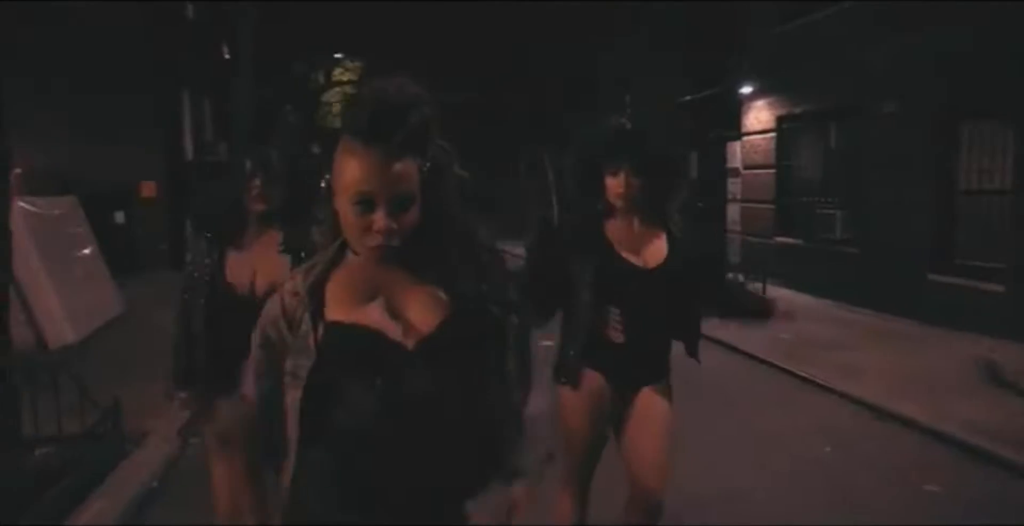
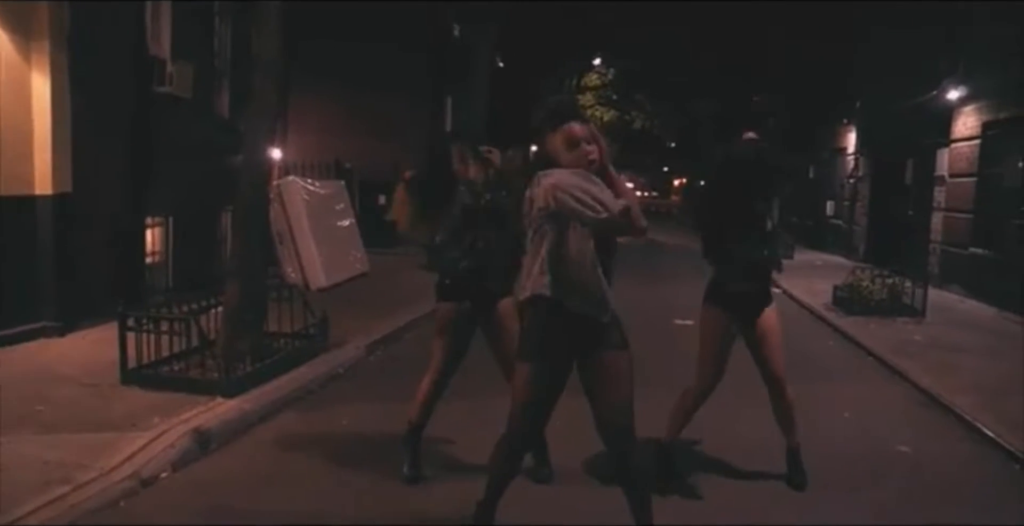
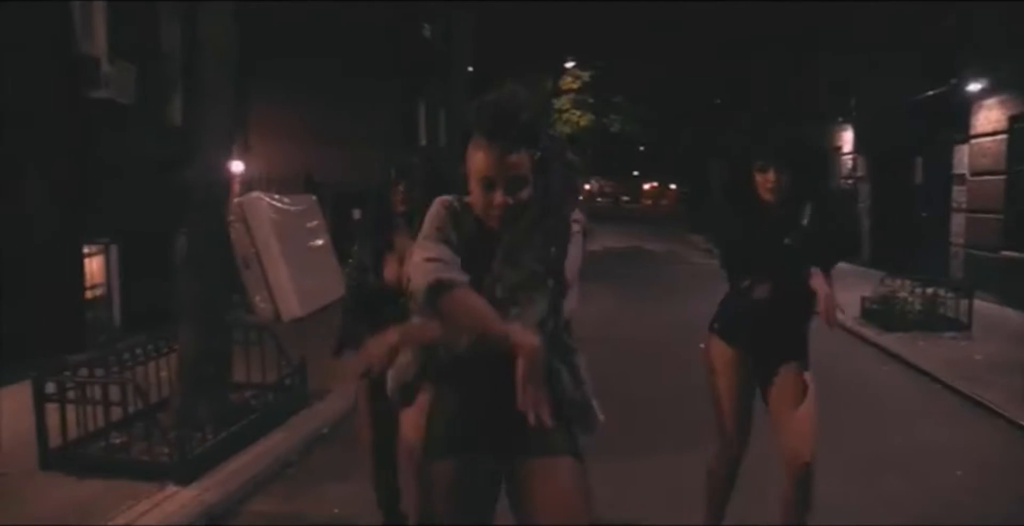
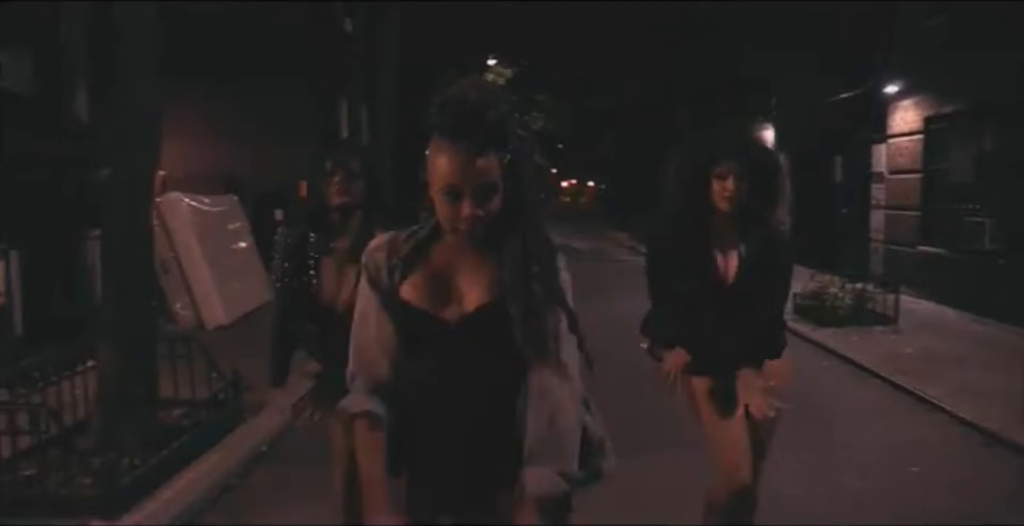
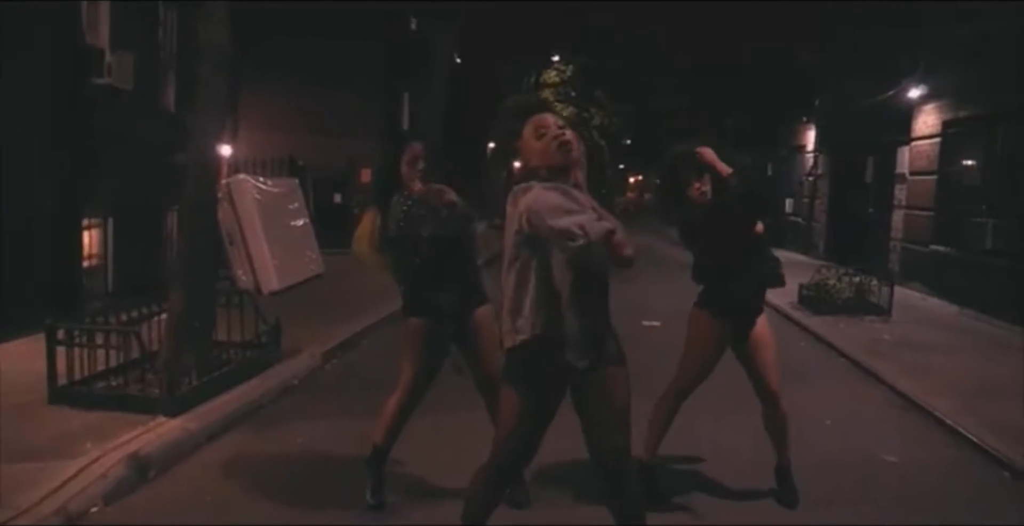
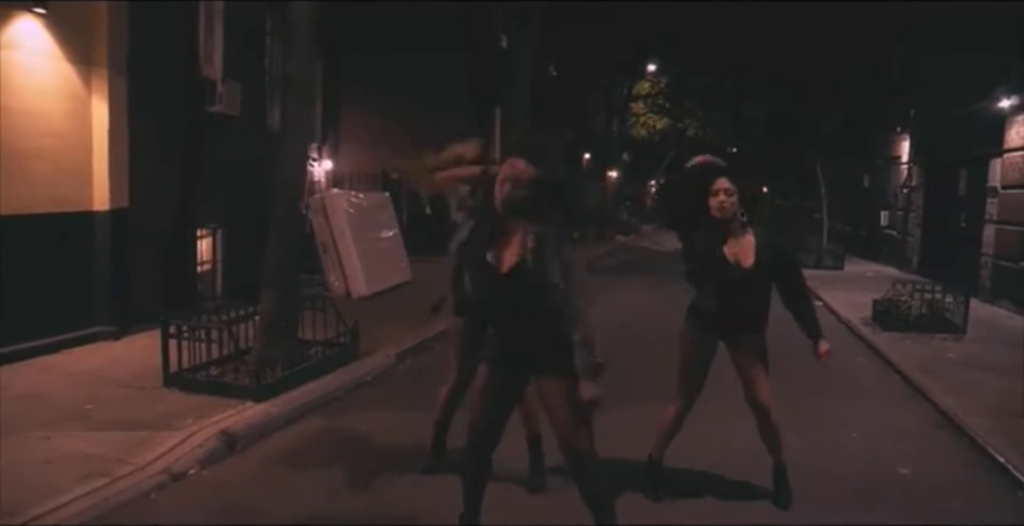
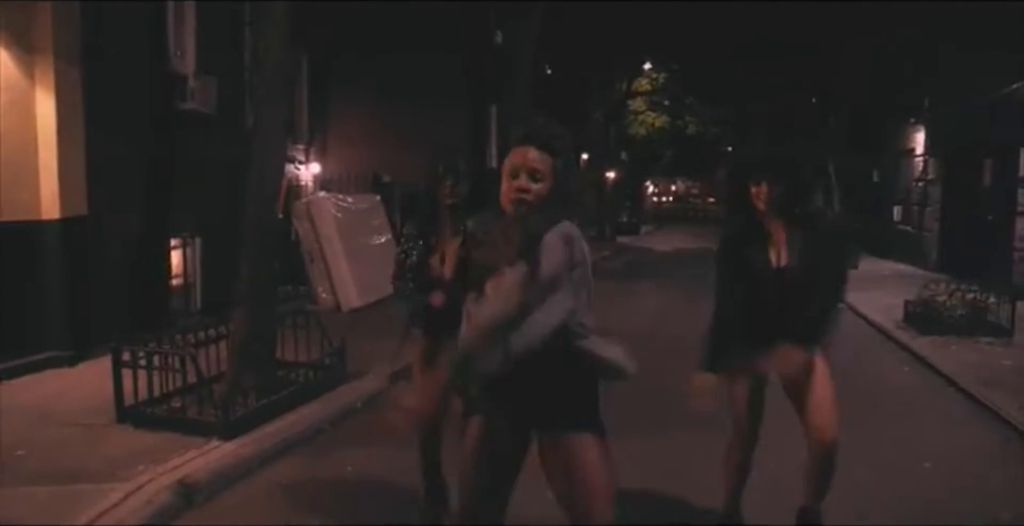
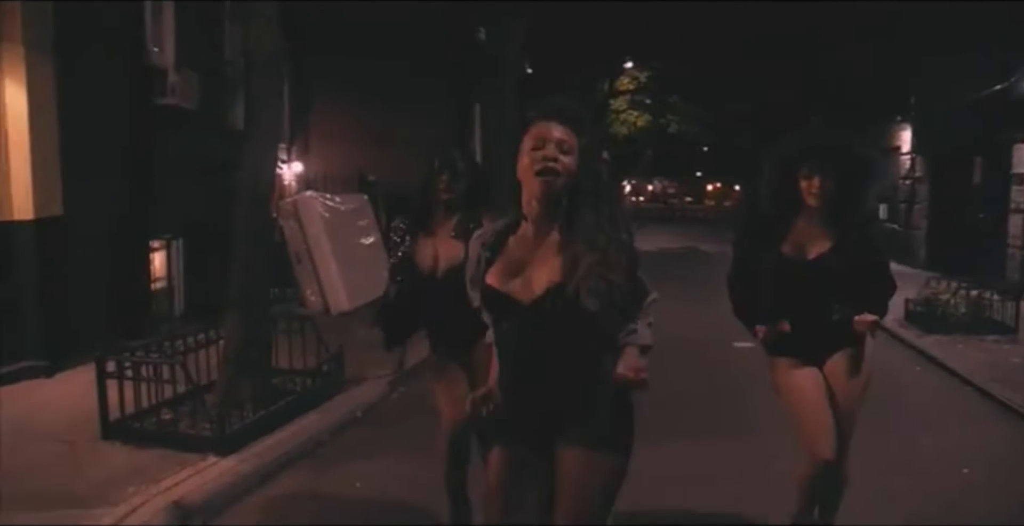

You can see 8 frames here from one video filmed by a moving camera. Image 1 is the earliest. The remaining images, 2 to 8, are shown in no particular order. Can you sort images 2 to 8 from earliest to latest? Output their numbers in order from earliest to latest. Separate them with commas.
4, 3, 8, 7, 6, 2, 5
